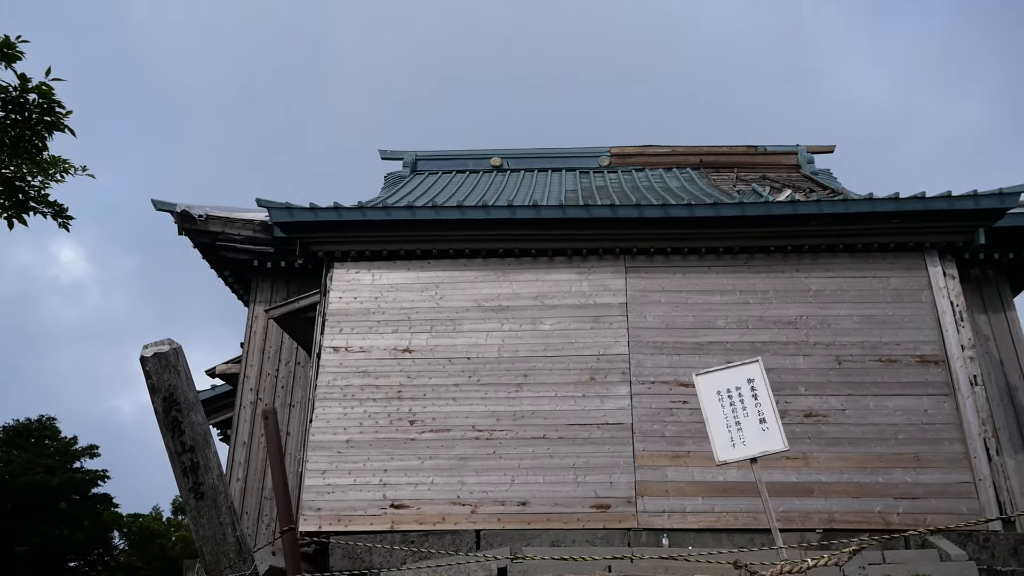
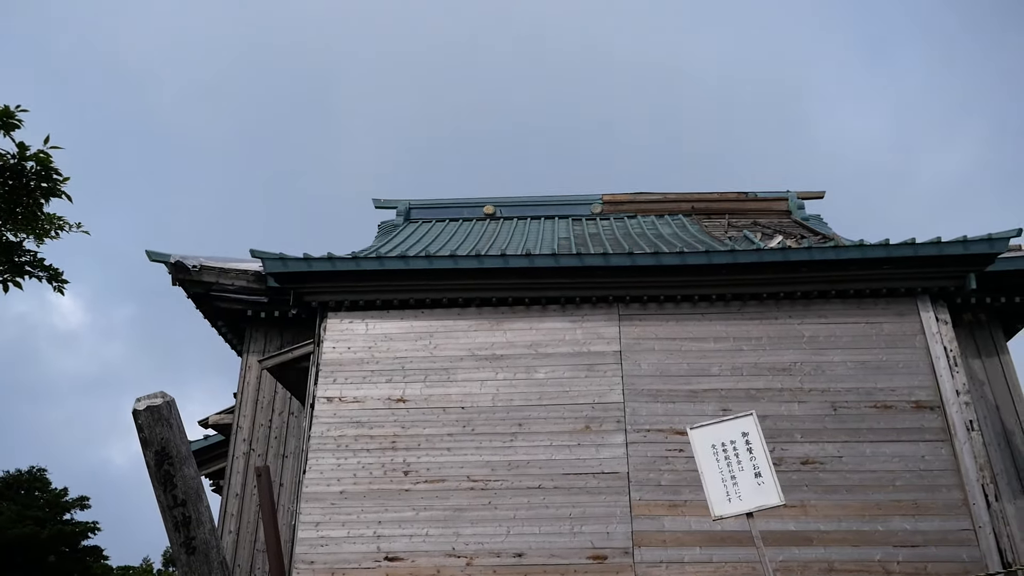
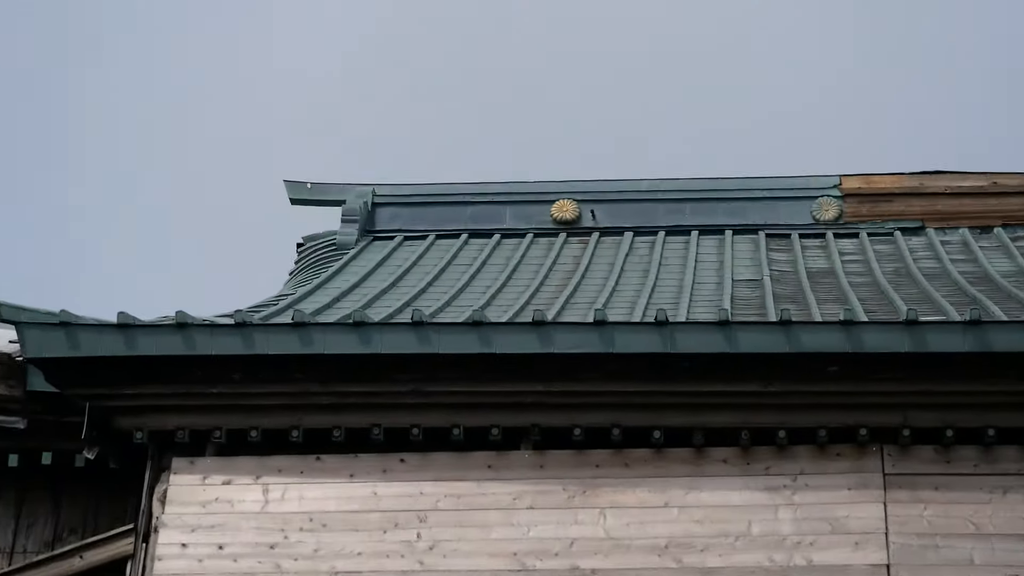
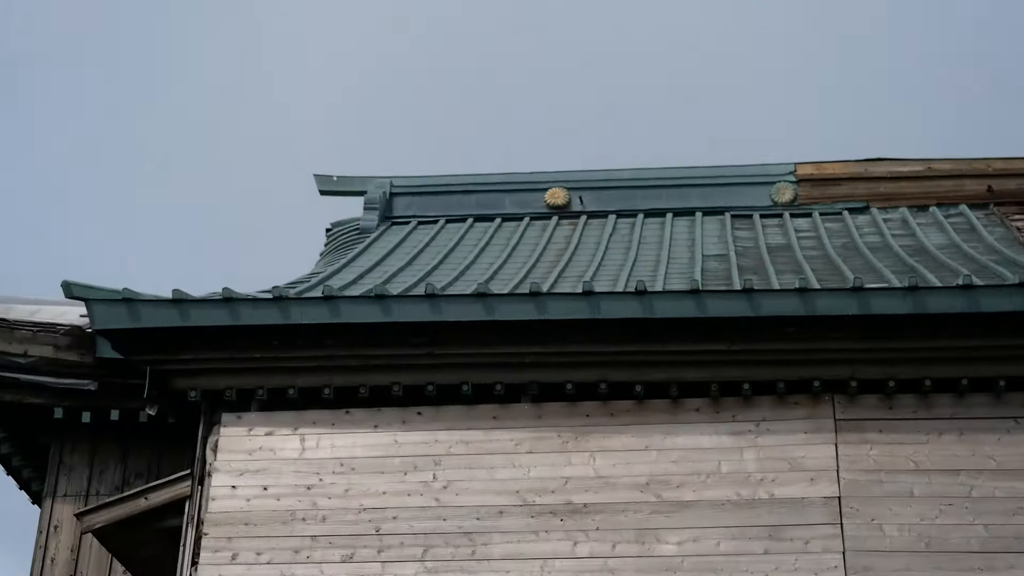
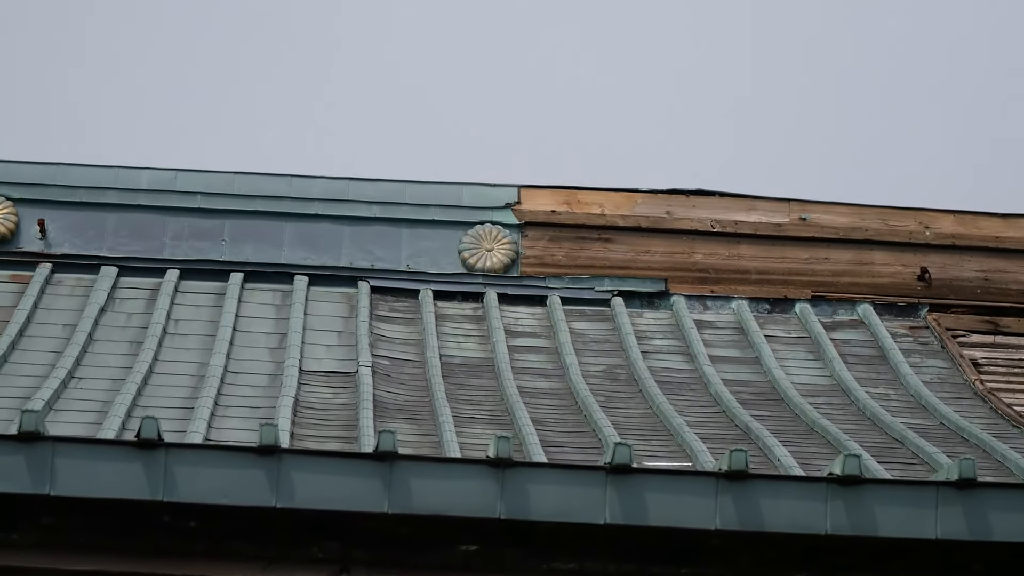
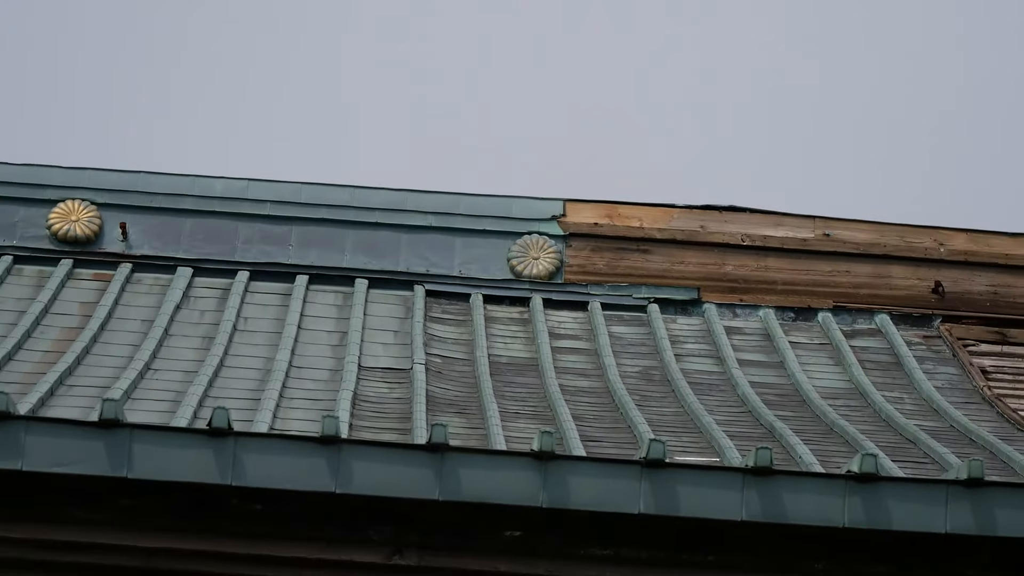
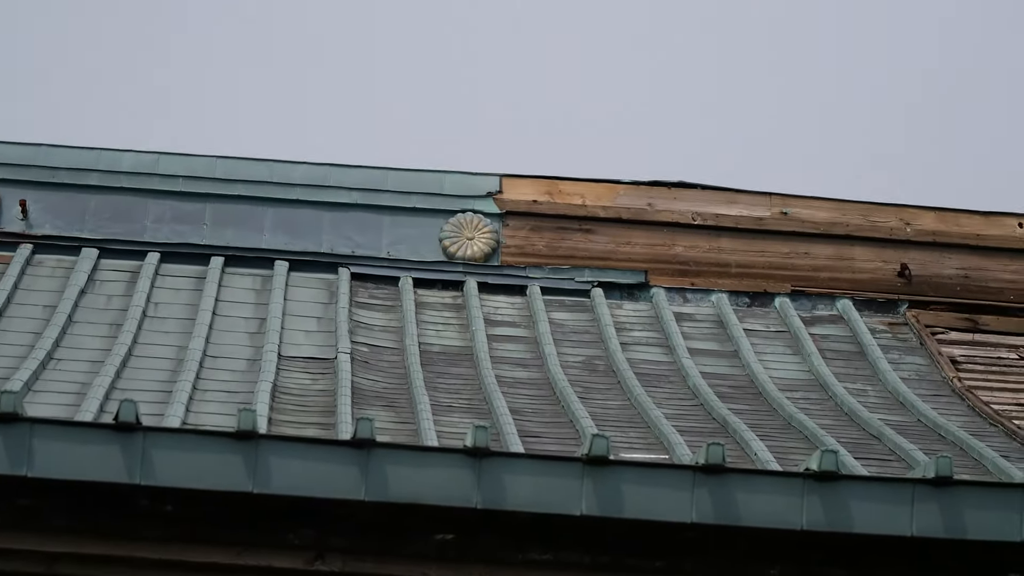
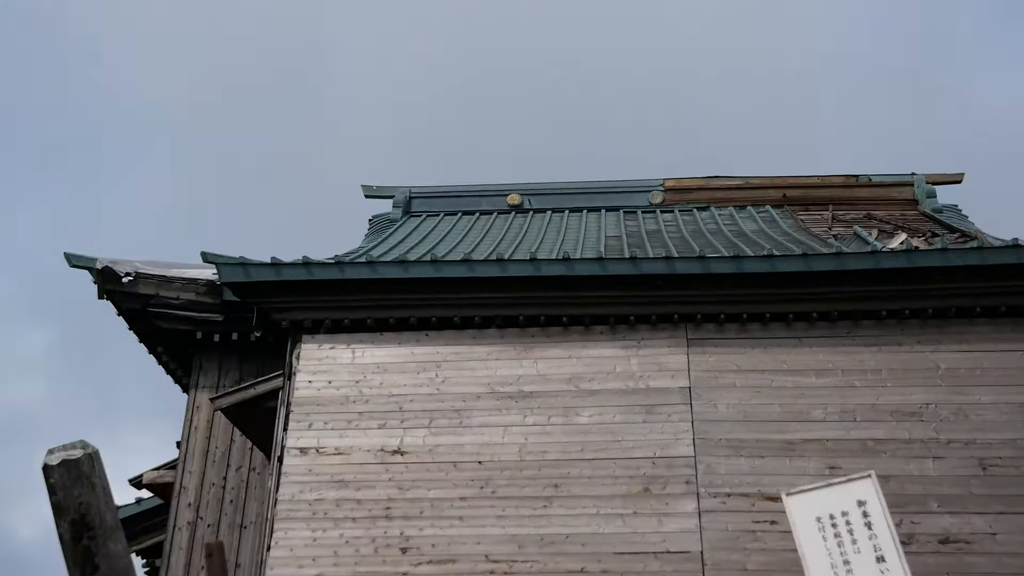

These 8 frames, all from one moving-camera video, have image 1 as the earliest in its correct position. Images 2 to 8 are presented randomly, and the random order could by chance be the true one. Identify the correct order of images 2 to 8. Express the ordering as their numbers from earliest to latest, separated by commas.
2, 8, 4, 3, 6, 7, 5
